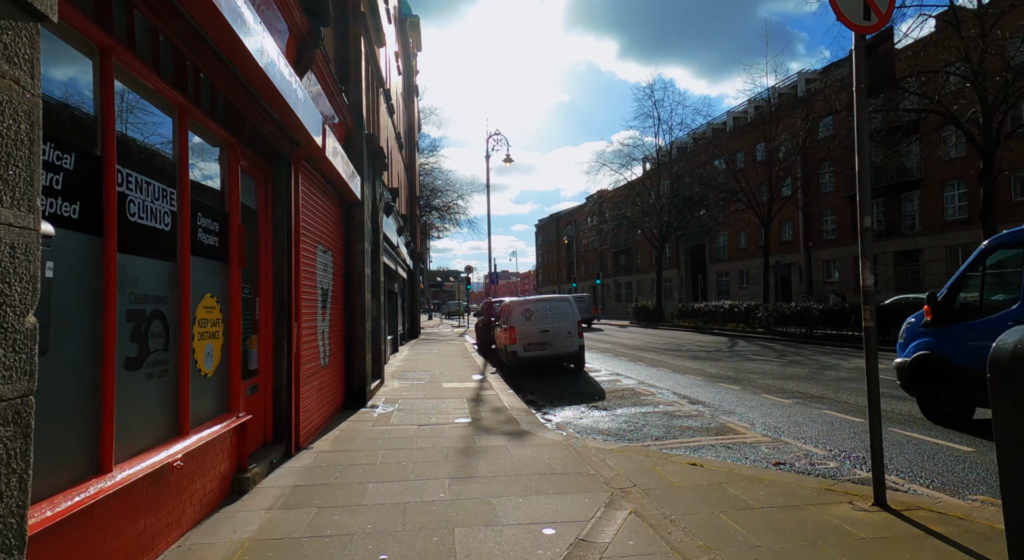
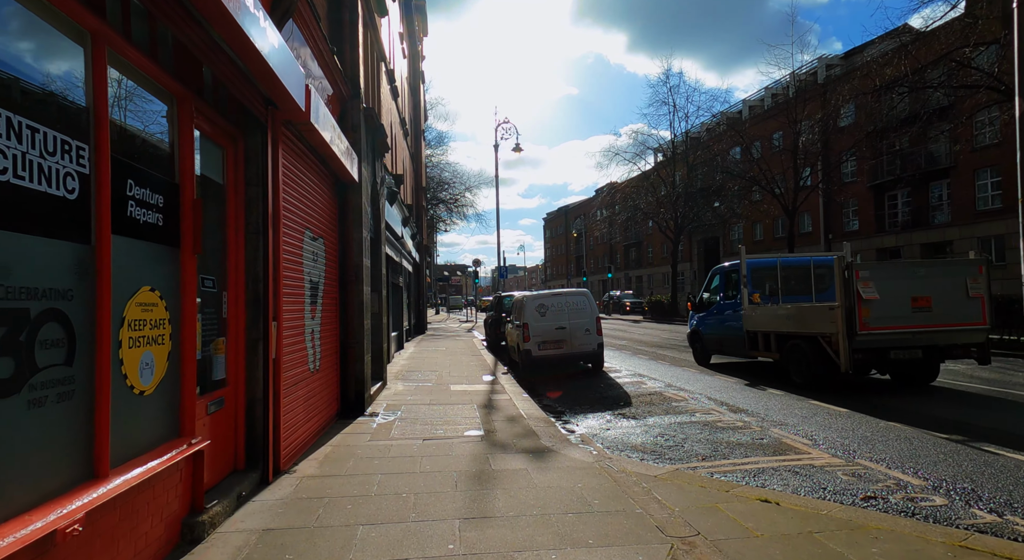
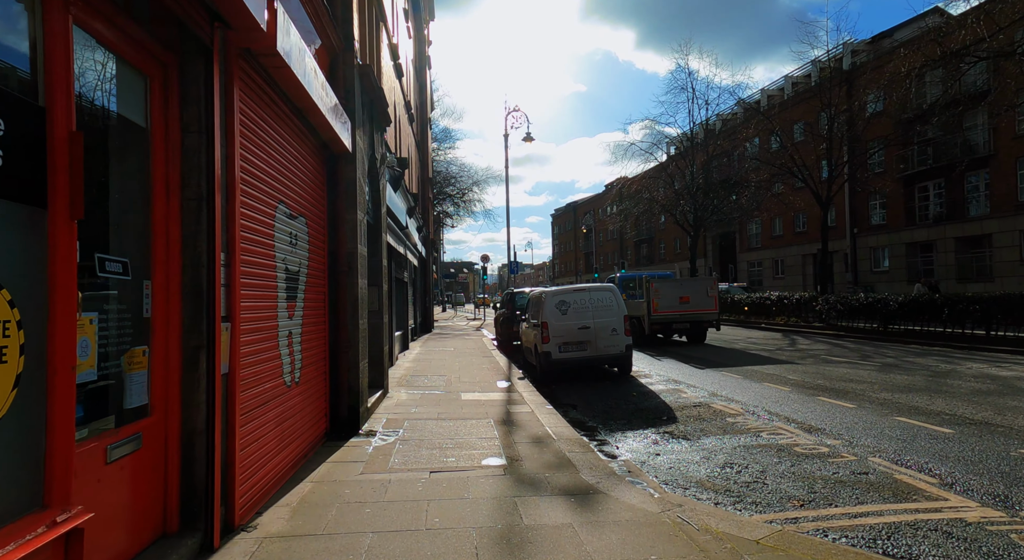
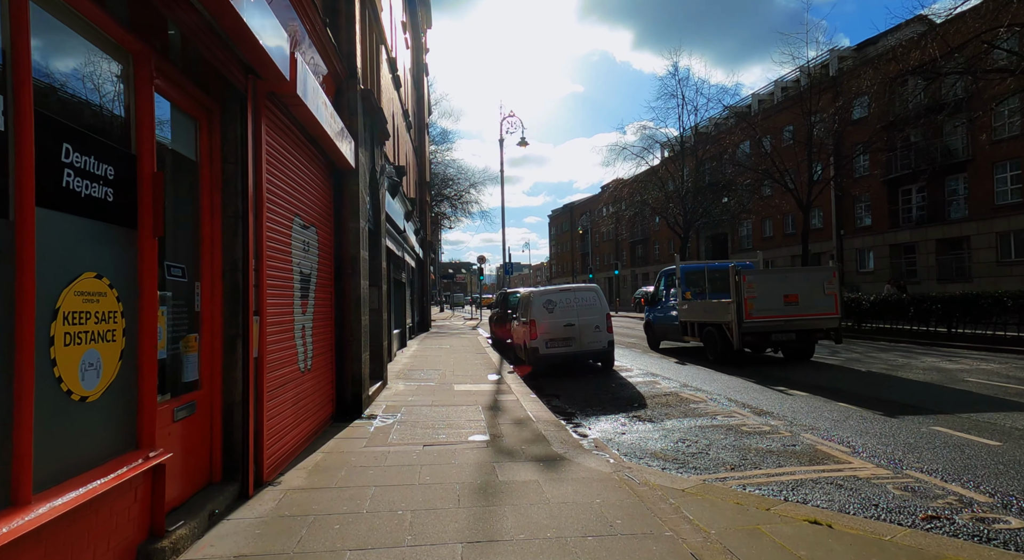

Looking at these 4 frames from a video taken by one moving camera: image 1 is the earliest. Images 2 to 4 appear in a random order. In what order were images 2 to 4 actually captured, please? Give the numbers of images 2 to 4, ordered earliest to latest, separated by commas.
2, 4, 3
